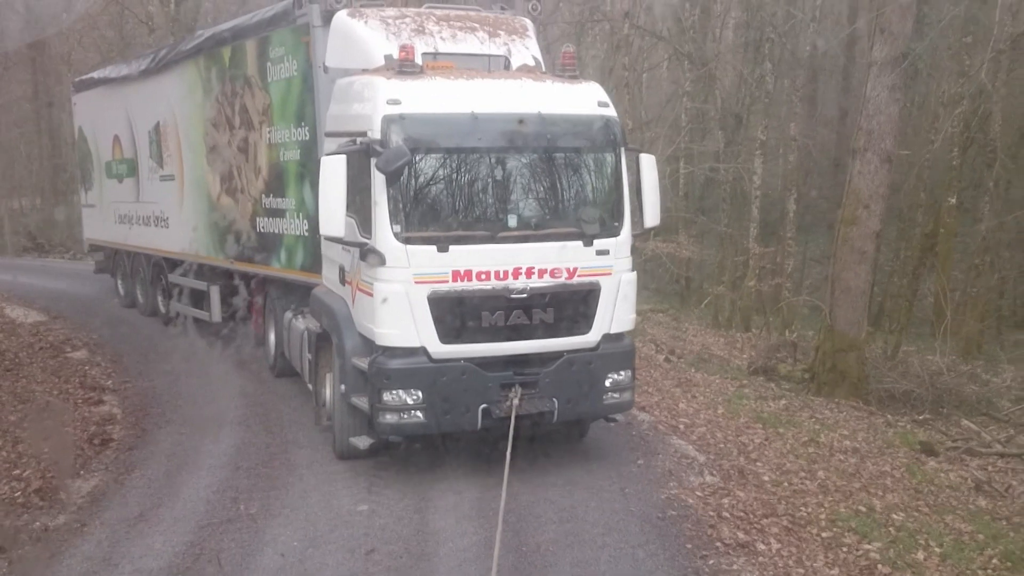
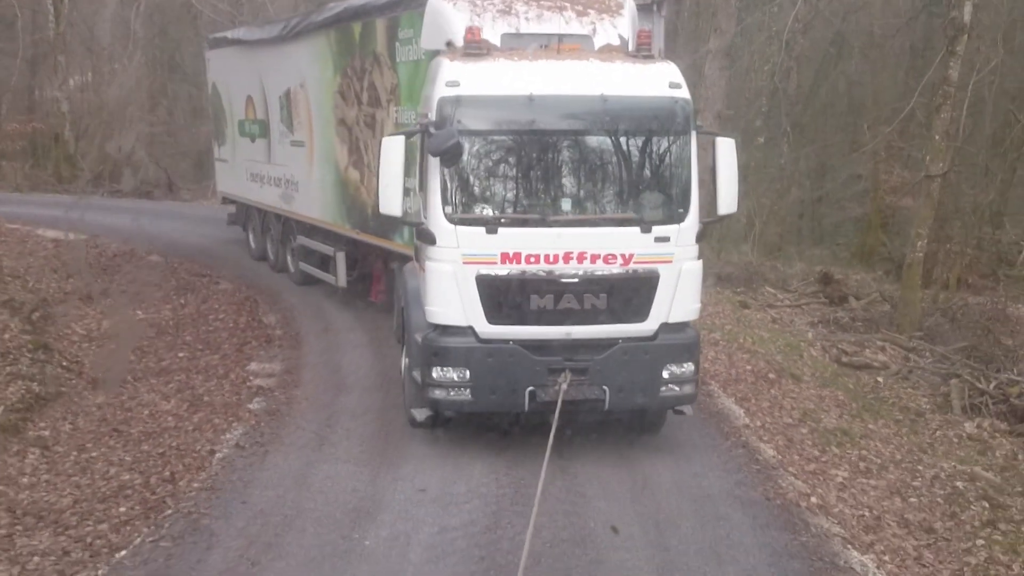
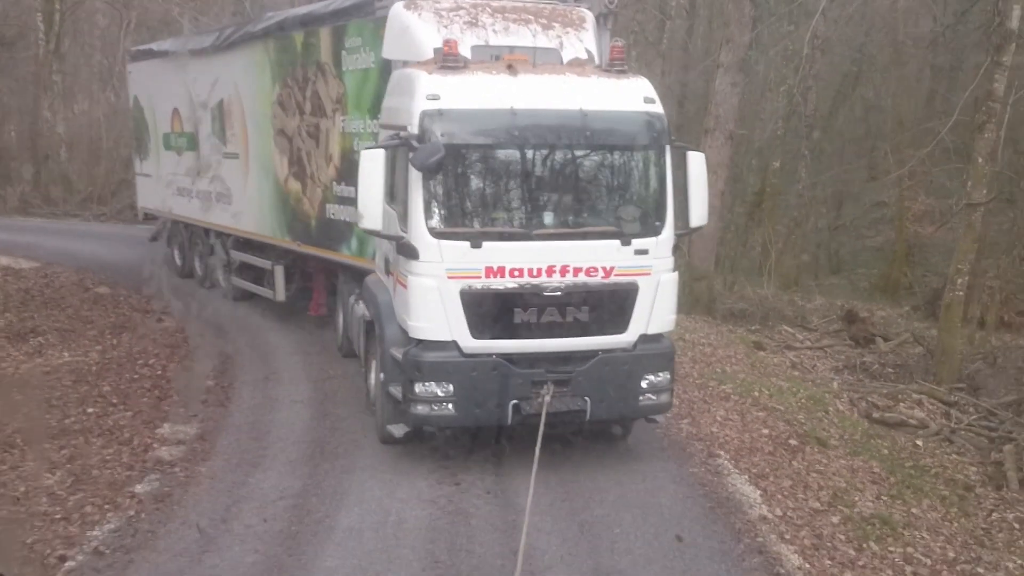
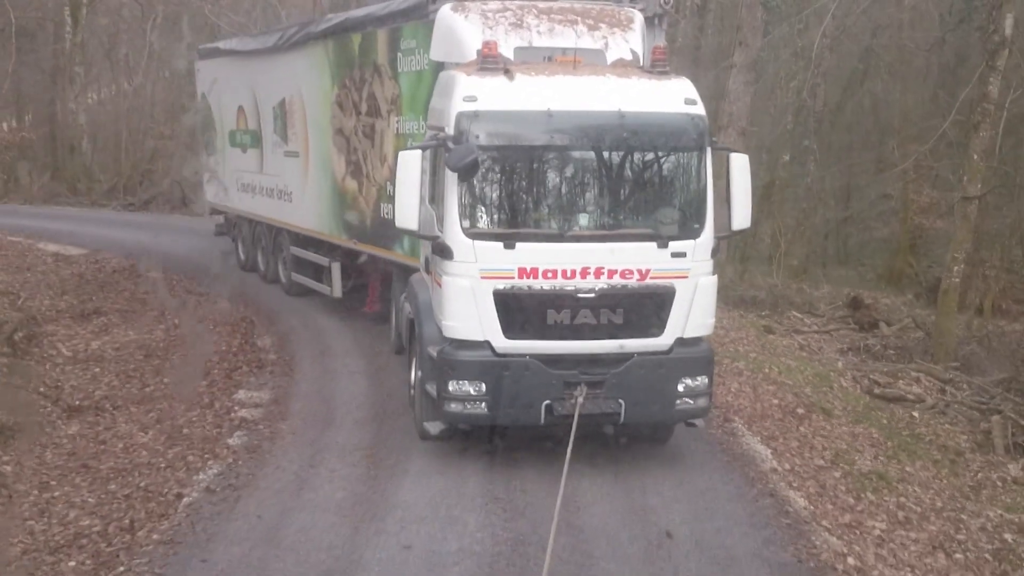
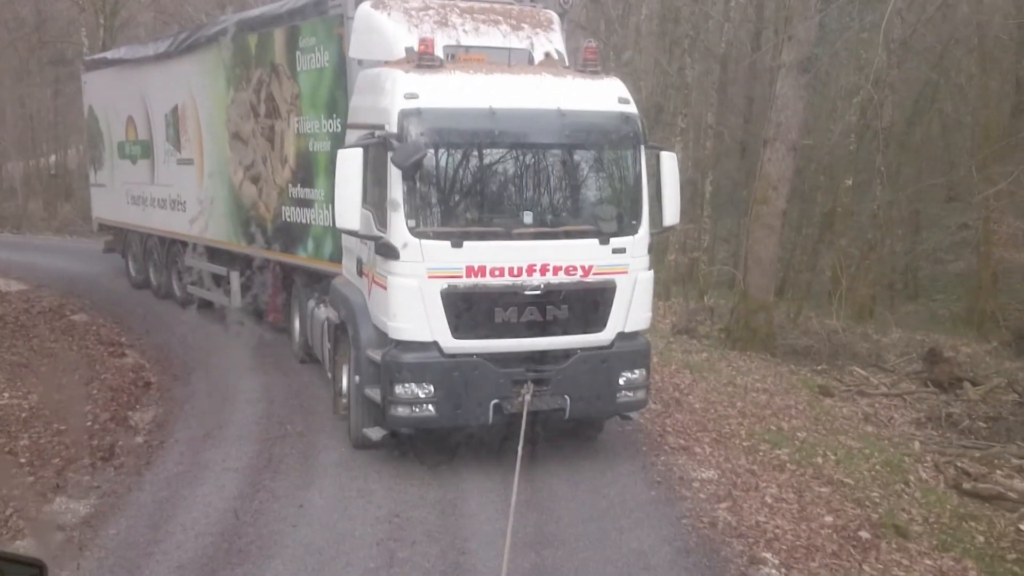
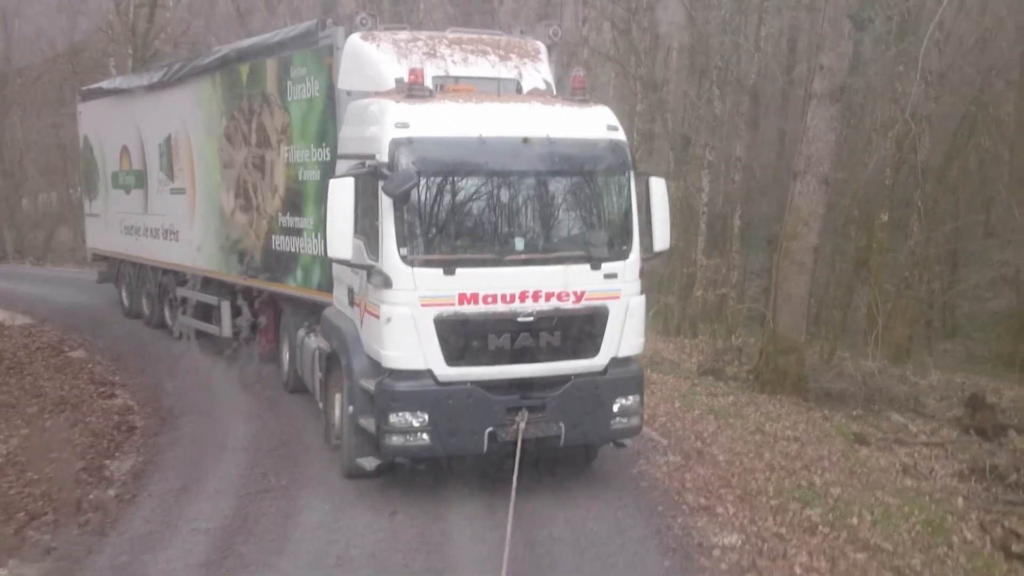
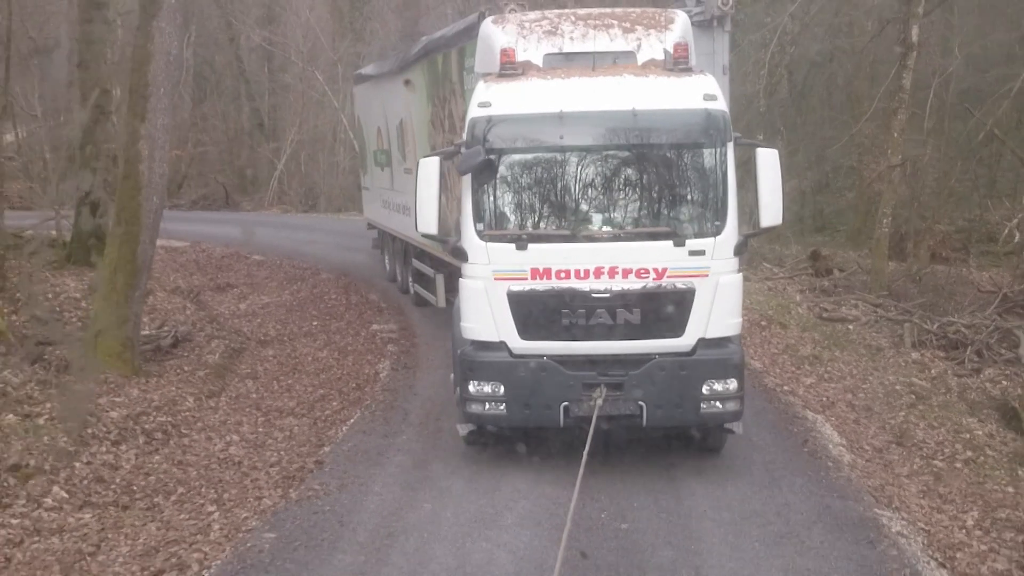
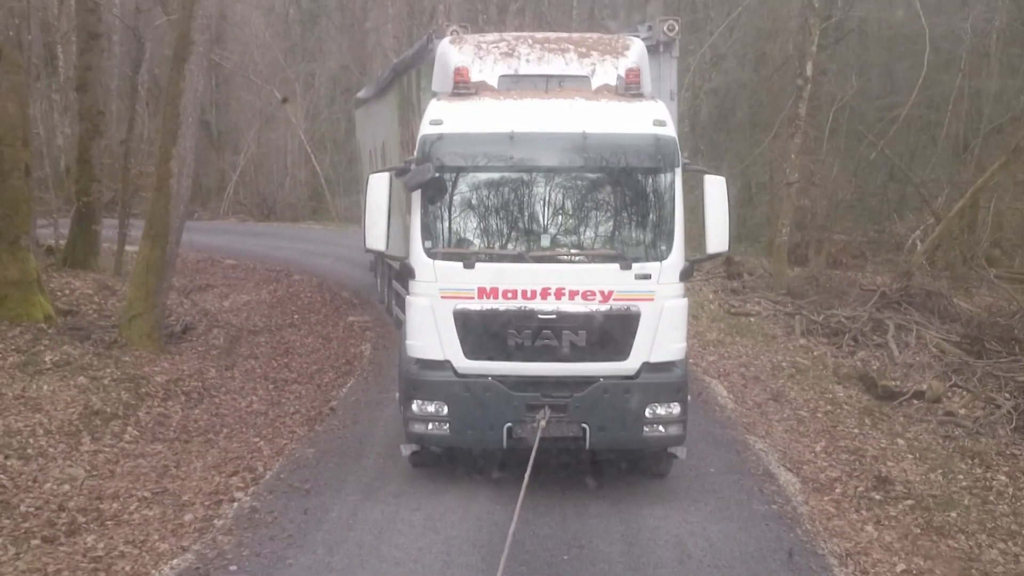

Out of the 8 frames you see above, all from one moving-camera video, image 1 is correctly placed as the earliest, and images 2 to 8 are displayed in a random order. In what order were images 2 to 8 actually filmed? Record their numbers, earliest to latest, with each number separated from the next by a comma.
6, 5, 3, 4, 2, 7, 8
